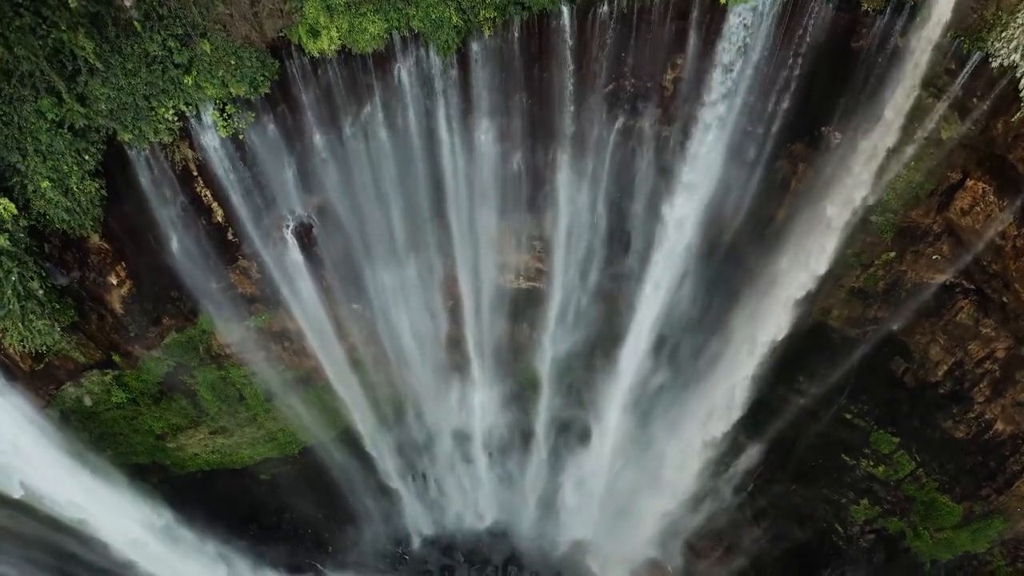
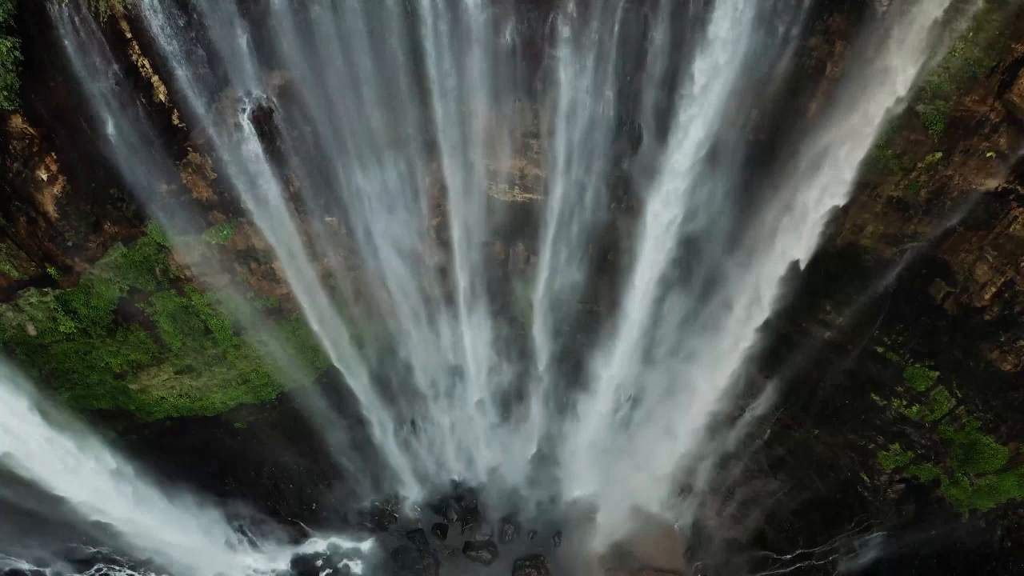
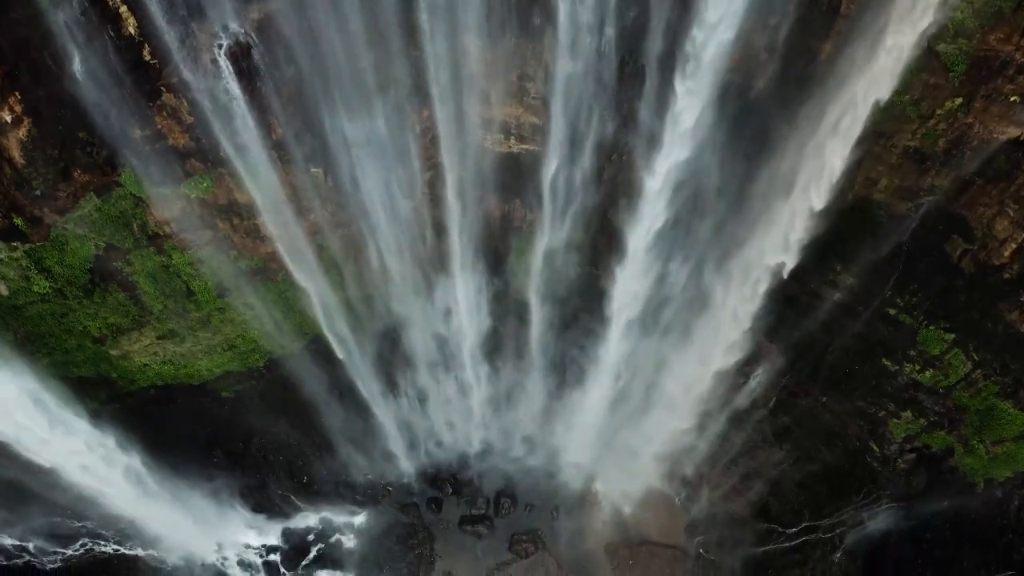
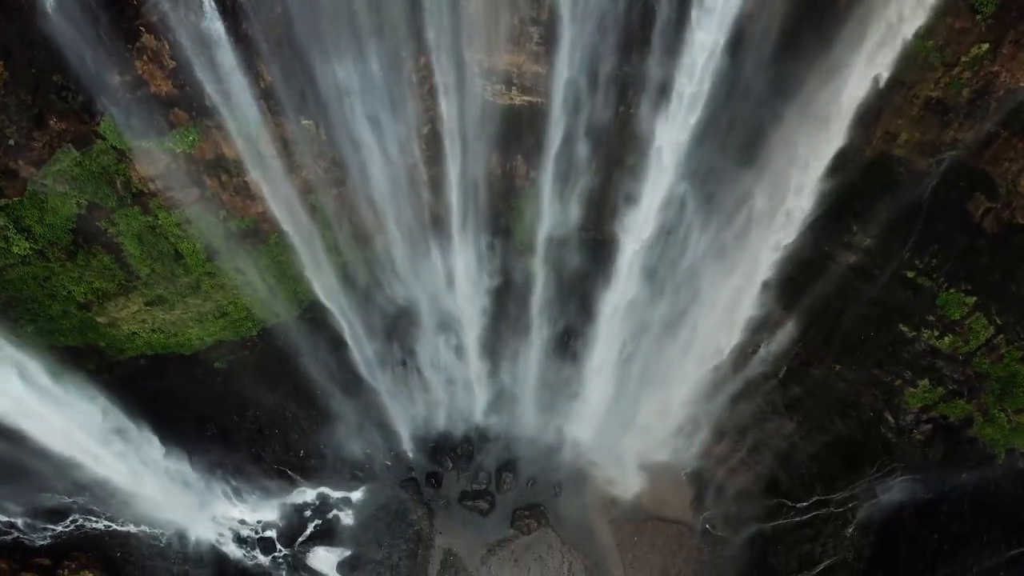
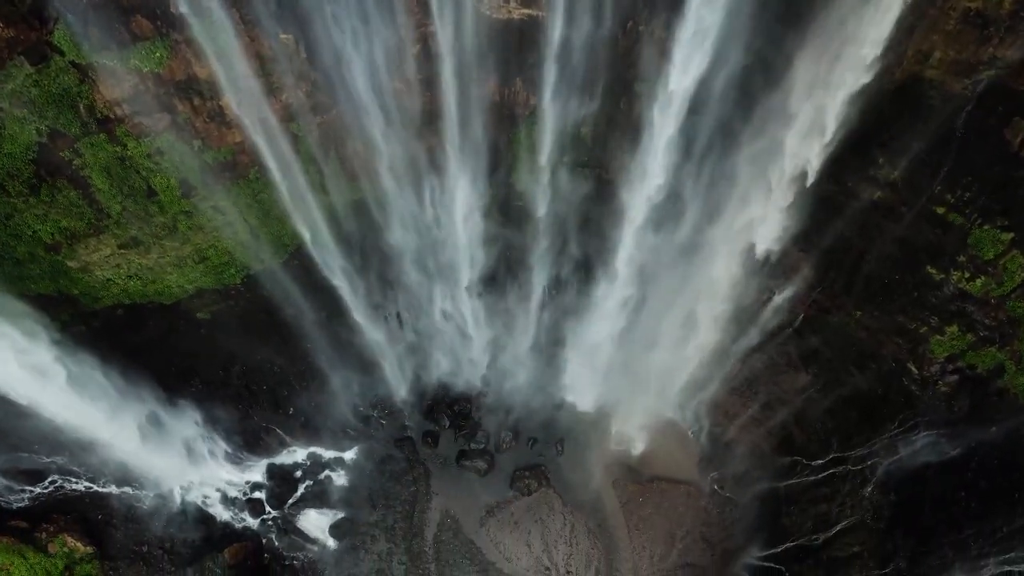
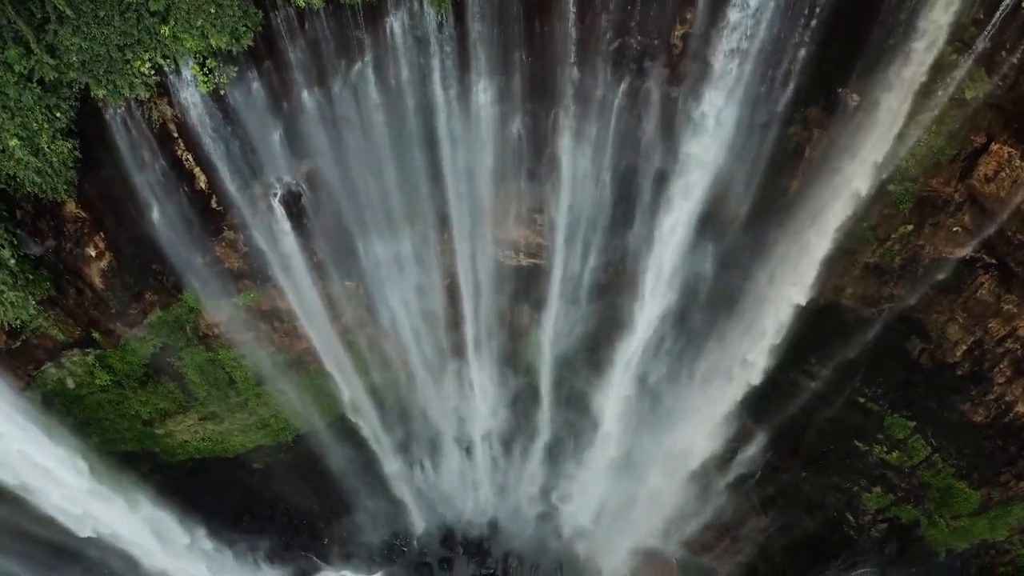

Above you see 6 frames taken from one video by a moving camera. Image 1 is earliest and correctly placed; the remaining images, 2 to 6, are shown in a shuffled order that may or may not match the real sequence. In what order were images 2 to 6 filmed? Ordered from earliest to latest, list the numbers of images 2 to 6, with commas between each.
6, 2, 3, 4, 5
